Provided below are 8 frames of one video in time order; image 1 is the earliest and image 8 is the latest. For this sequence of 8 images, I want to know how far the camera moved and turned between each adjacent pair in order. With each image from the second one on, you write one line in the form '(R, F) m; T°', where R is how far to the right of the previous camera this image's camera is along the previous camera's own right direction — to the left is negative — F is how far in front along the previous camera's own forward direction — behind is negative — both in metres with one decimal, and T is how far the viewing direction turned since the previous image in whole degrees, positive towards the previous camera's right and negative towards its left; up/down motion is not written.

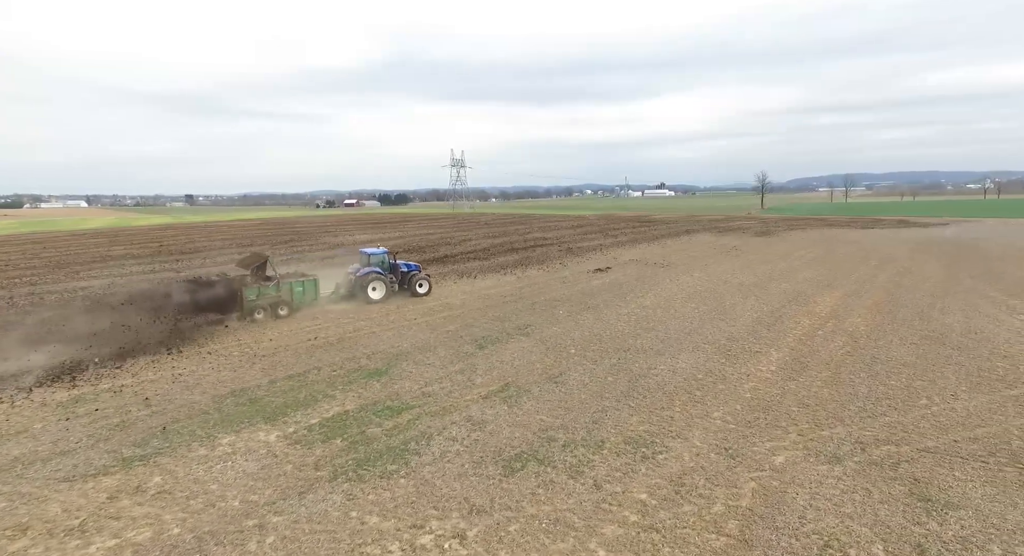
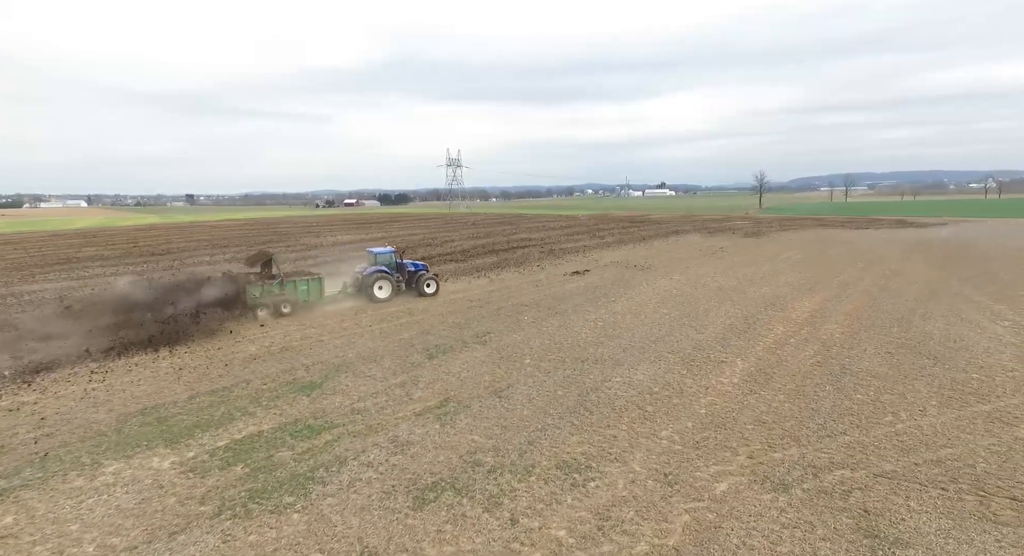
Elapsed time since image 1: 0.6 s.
(+0.9, +0.6) m; 0°
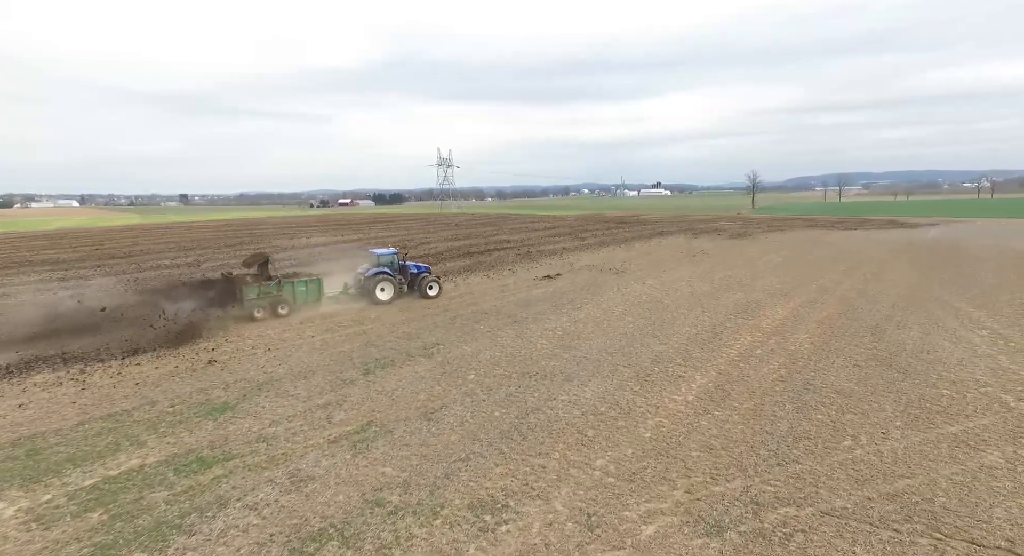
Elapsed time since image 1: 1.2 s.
(+0.9, +0.7) m; +1°
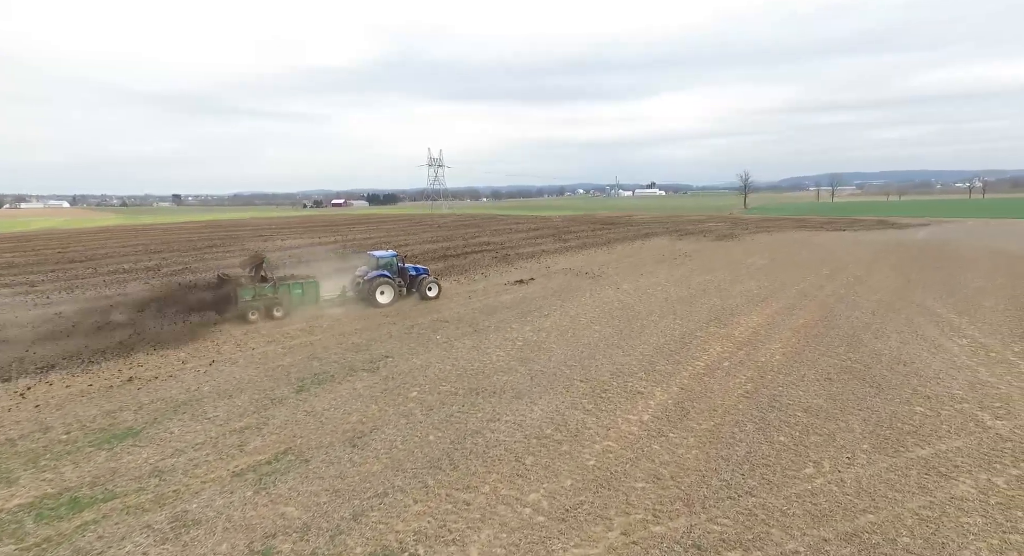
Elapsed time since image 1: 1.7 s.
(+0.8, +0.7) m; +1°
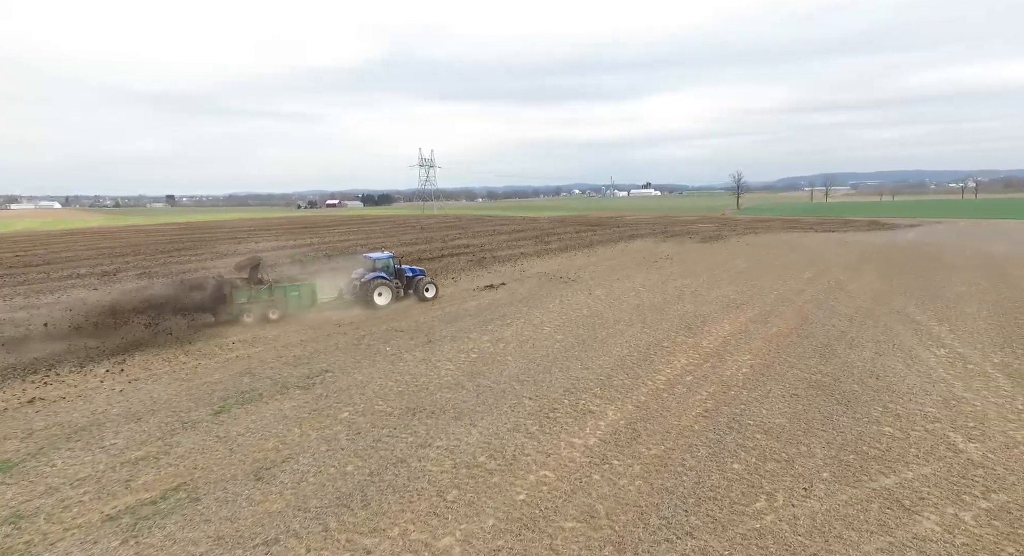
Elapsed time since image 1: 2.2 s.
(+0.9, +0.7) m; +1°
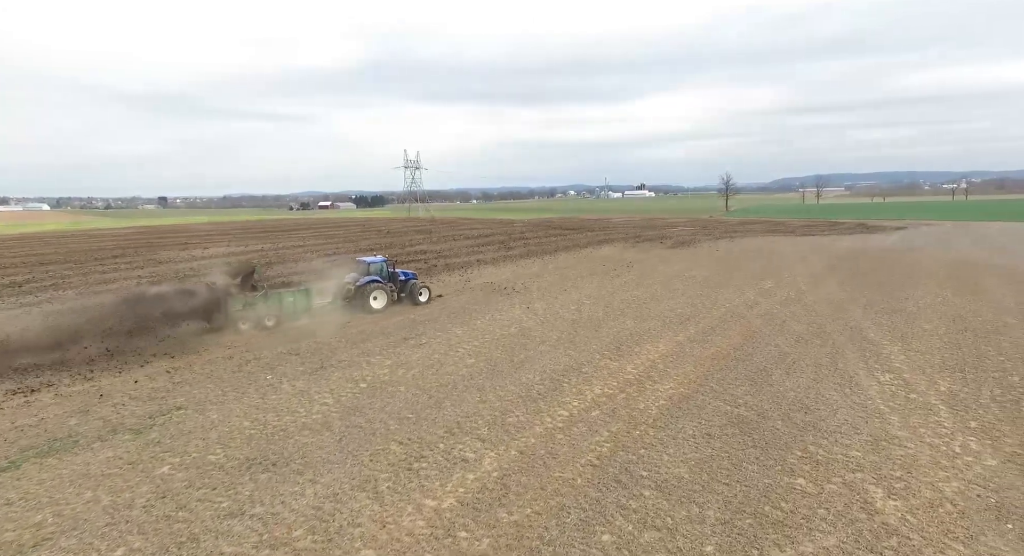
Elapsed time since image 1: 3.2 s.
(+1.9, +1.3) m; +1°
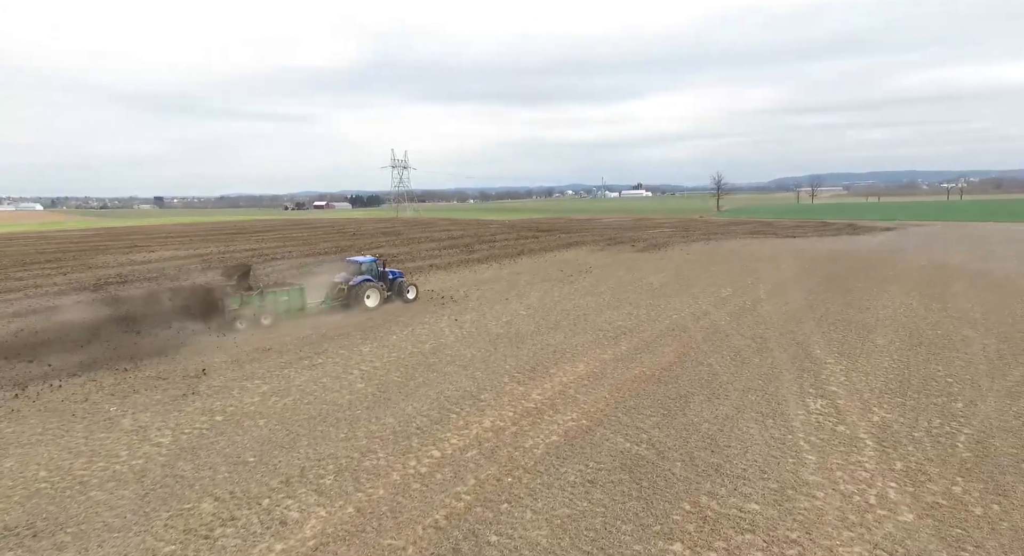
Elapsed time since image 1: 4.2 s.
(+2.0, +1.3) m; +1°
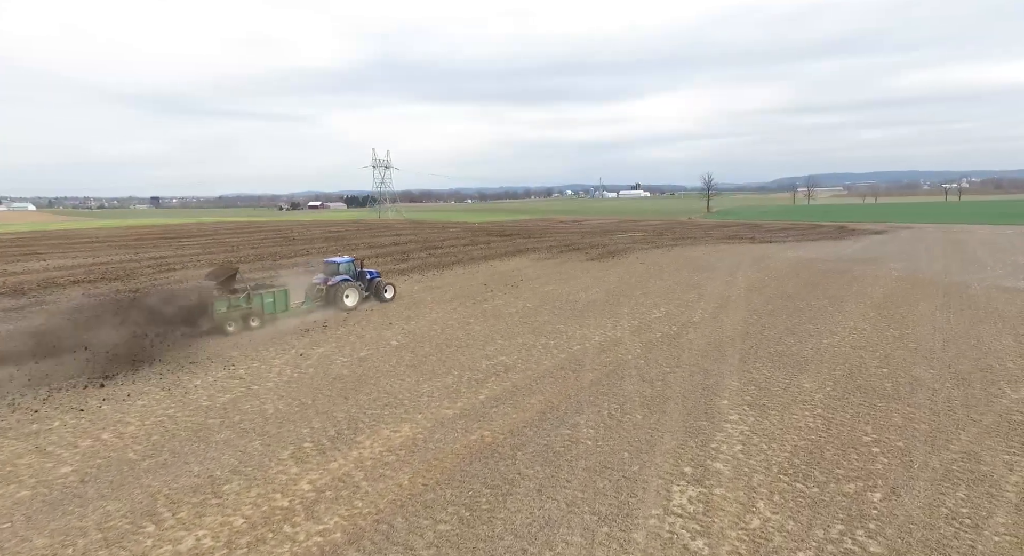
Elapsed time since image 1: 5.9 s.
(+3.5, +3.0) m; +1°
